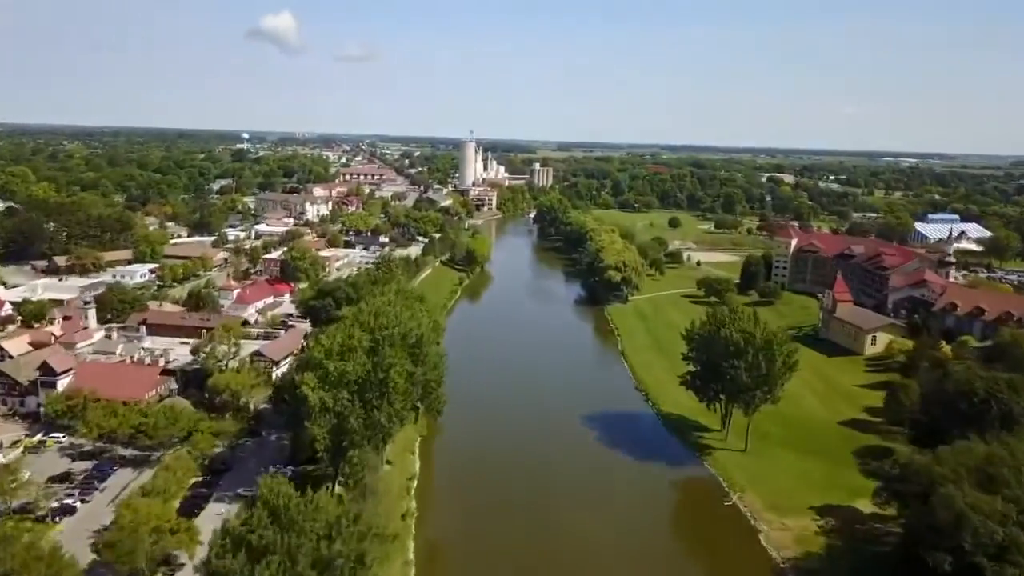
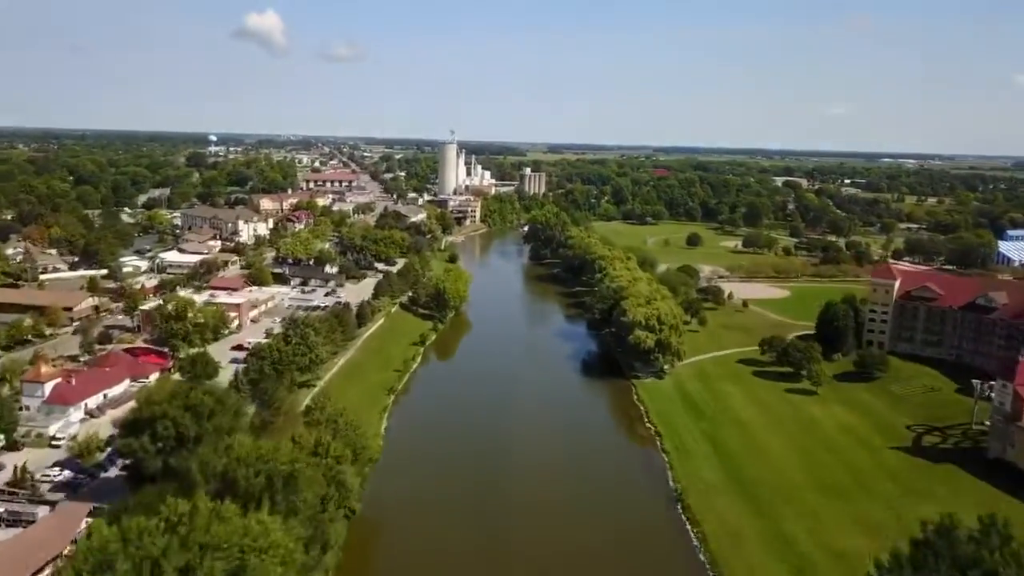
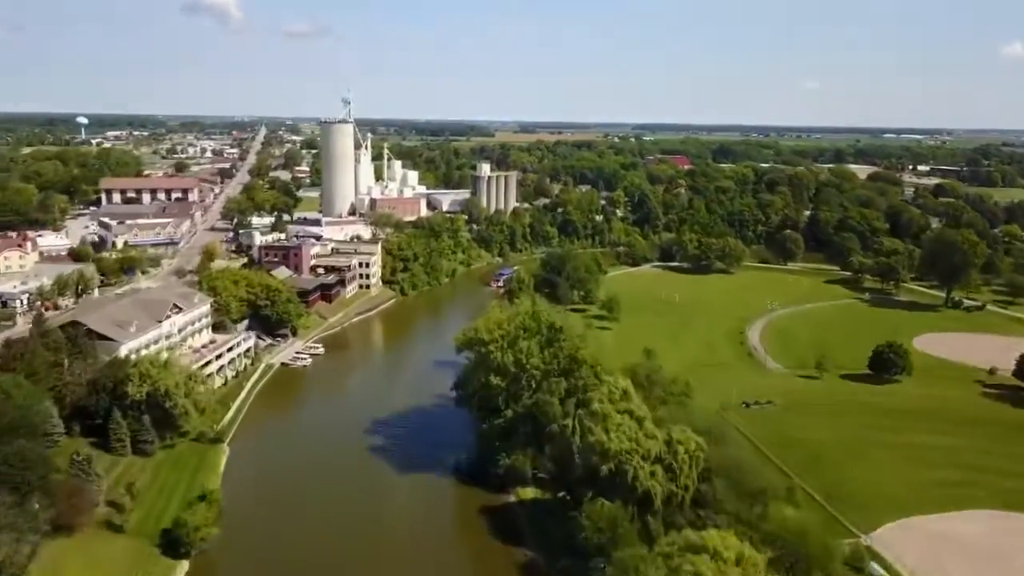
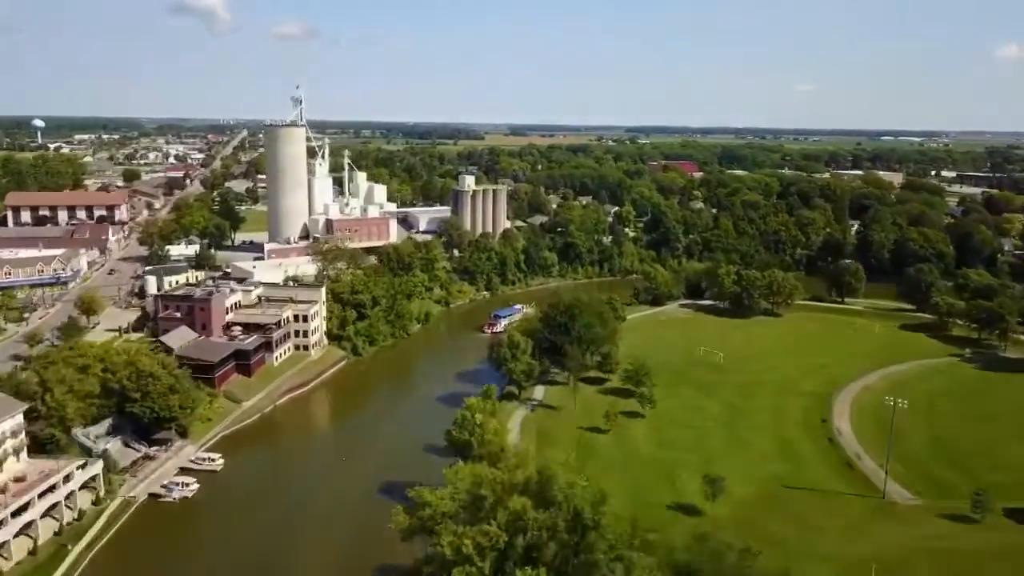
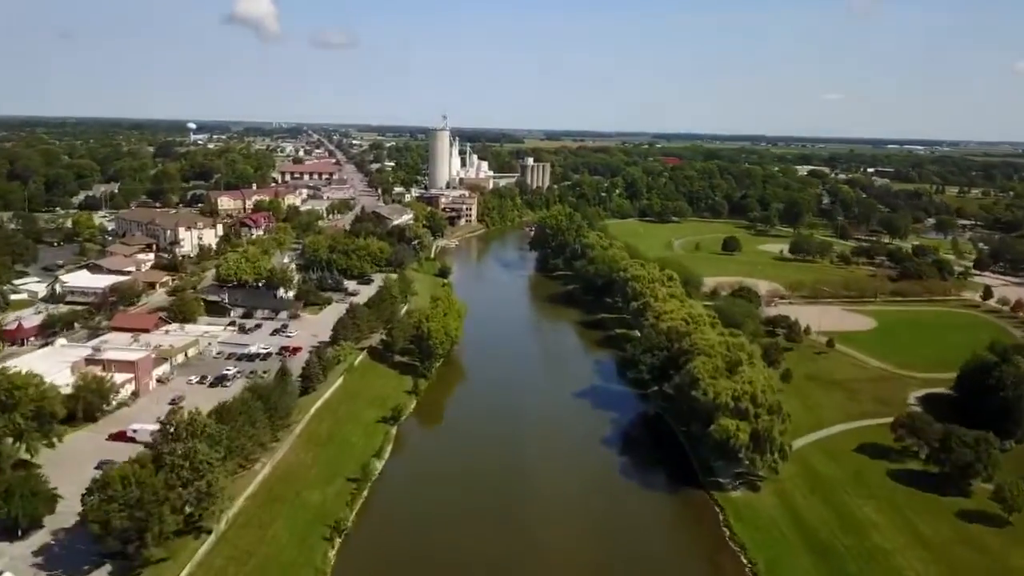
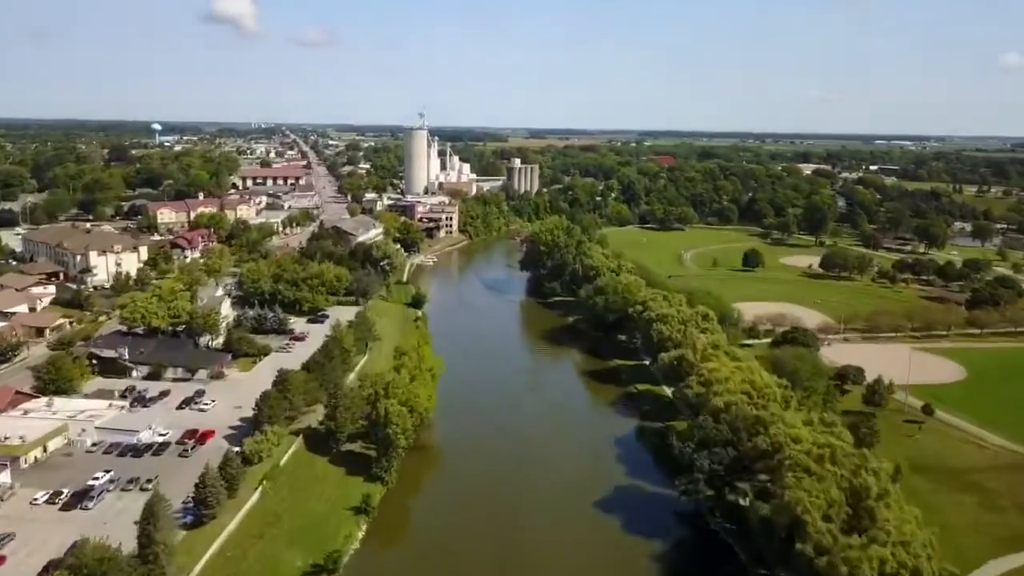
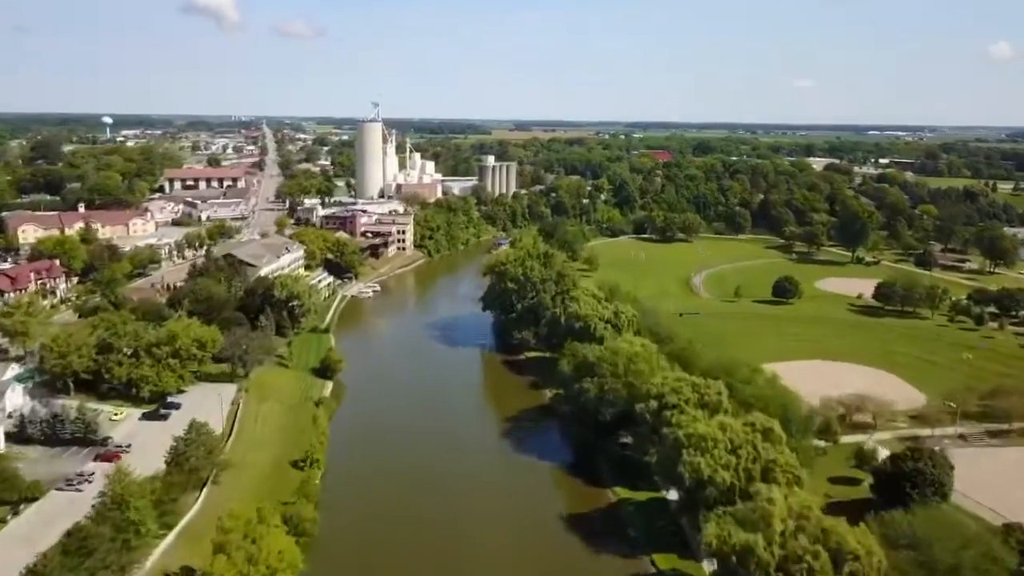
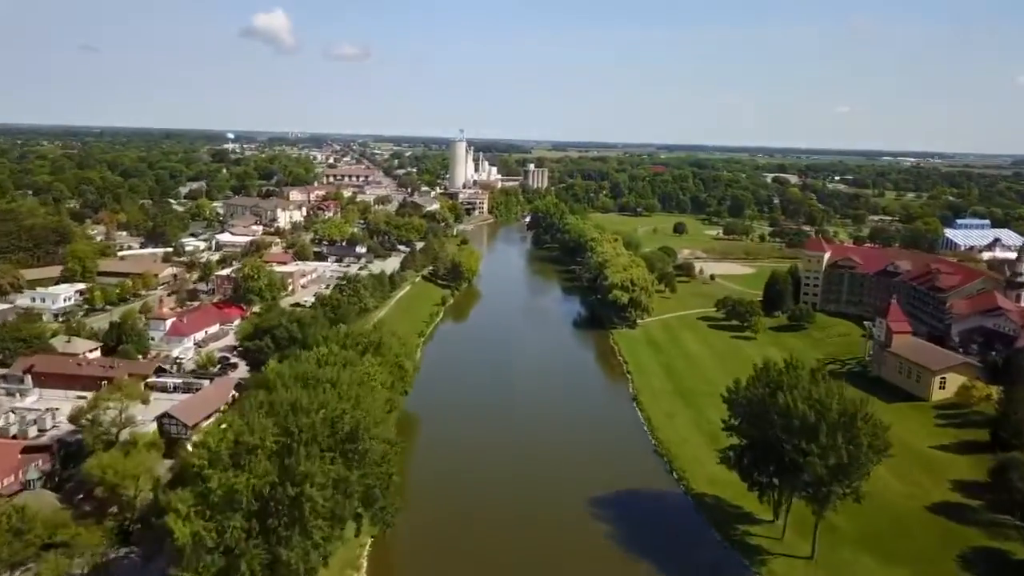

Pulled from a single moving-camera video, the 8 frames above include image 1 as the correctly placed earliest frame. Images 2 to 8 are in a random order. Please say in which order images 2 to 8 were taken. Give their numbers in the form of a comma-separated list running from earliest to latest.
8, 2, 5, 6, 7, 3, 4
